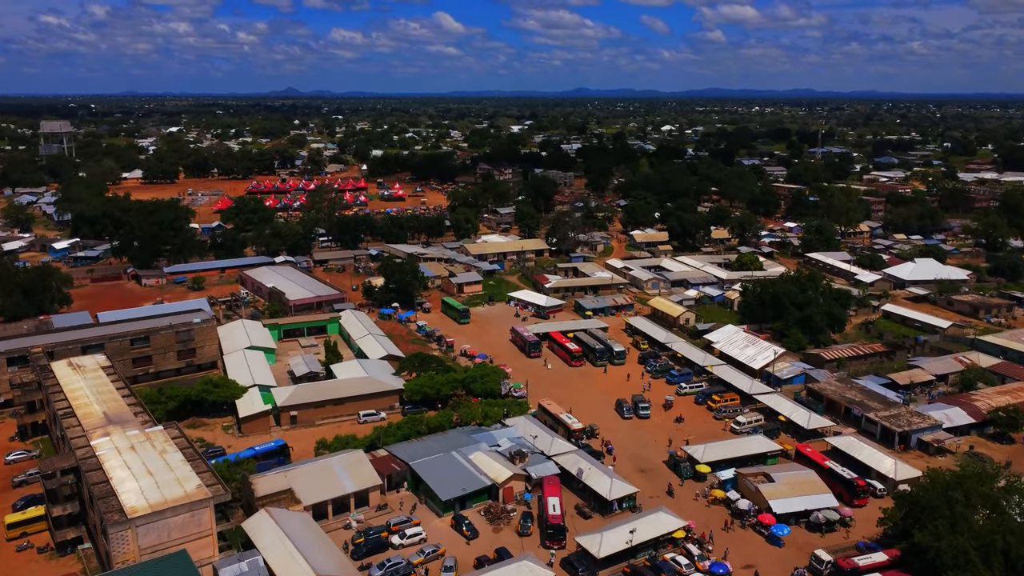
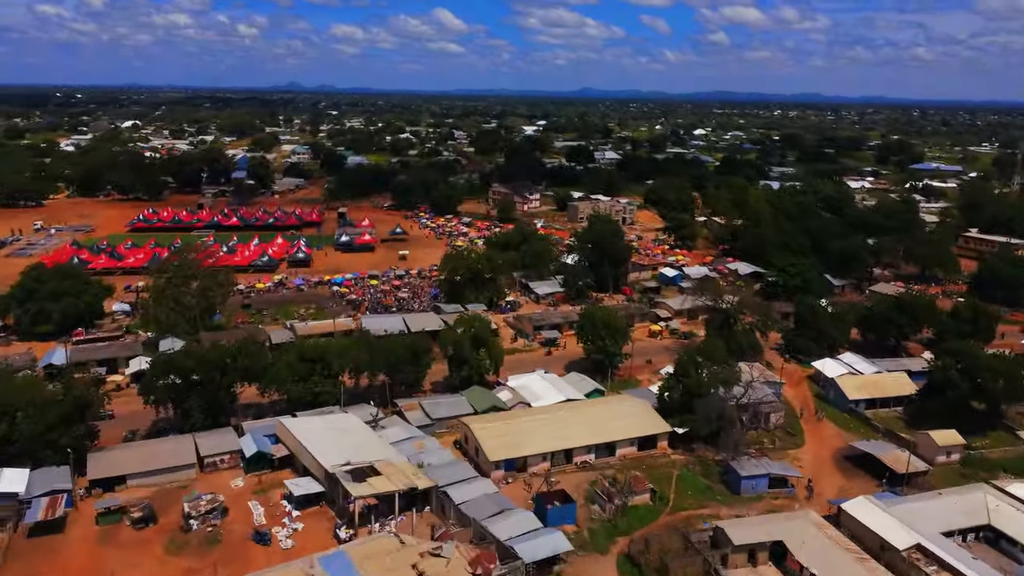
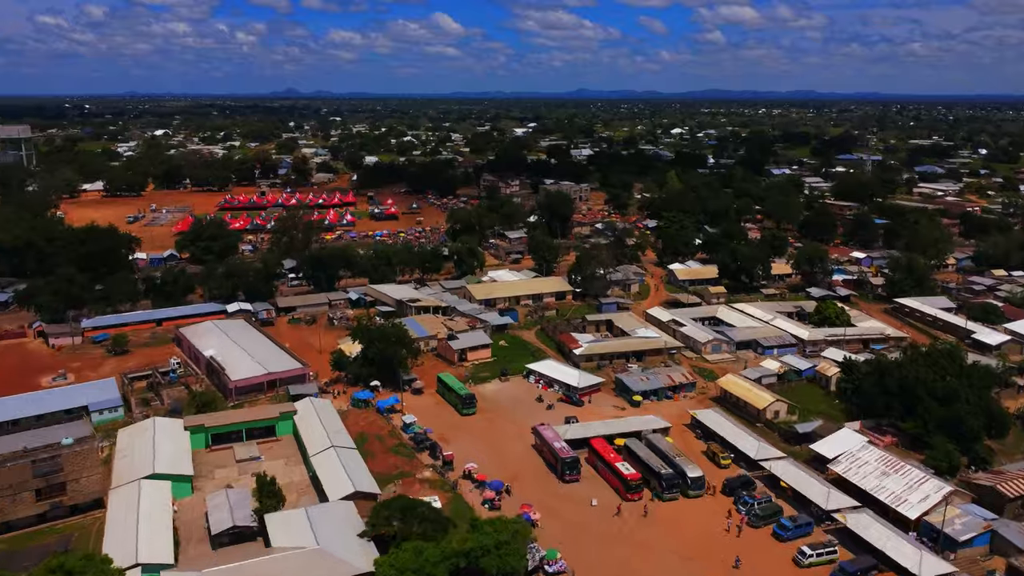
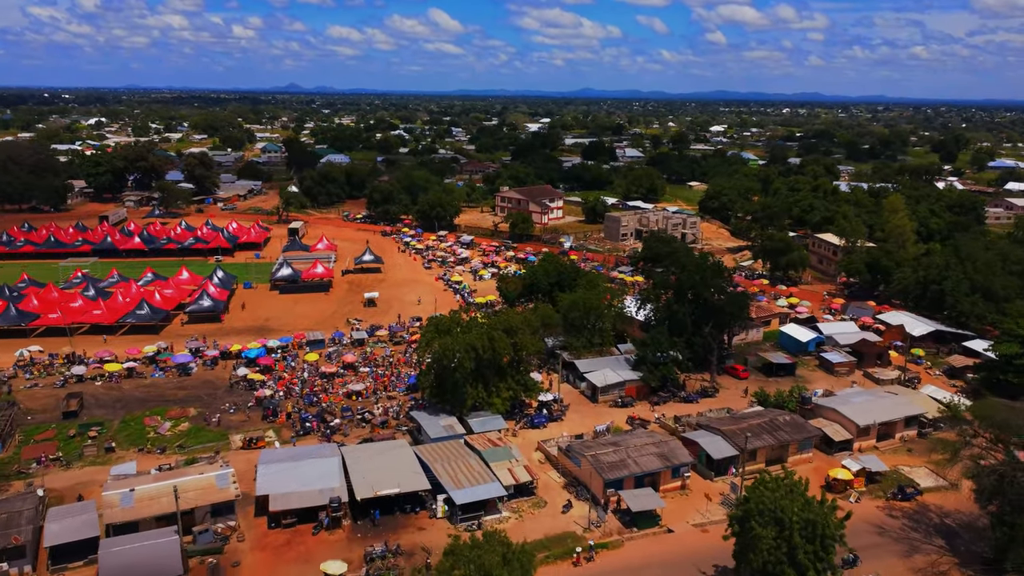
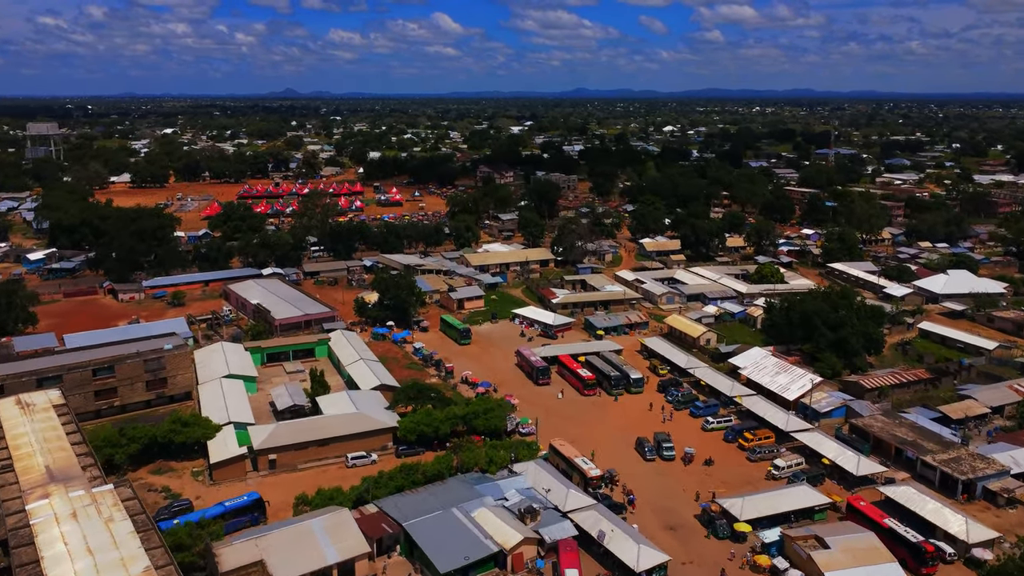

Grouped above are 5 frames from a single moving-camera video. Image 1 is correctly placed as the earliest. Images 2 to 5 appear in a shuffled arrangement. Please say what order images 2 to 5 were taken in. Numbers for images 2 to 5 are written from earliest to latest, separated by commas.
5, 3, 2, 4
